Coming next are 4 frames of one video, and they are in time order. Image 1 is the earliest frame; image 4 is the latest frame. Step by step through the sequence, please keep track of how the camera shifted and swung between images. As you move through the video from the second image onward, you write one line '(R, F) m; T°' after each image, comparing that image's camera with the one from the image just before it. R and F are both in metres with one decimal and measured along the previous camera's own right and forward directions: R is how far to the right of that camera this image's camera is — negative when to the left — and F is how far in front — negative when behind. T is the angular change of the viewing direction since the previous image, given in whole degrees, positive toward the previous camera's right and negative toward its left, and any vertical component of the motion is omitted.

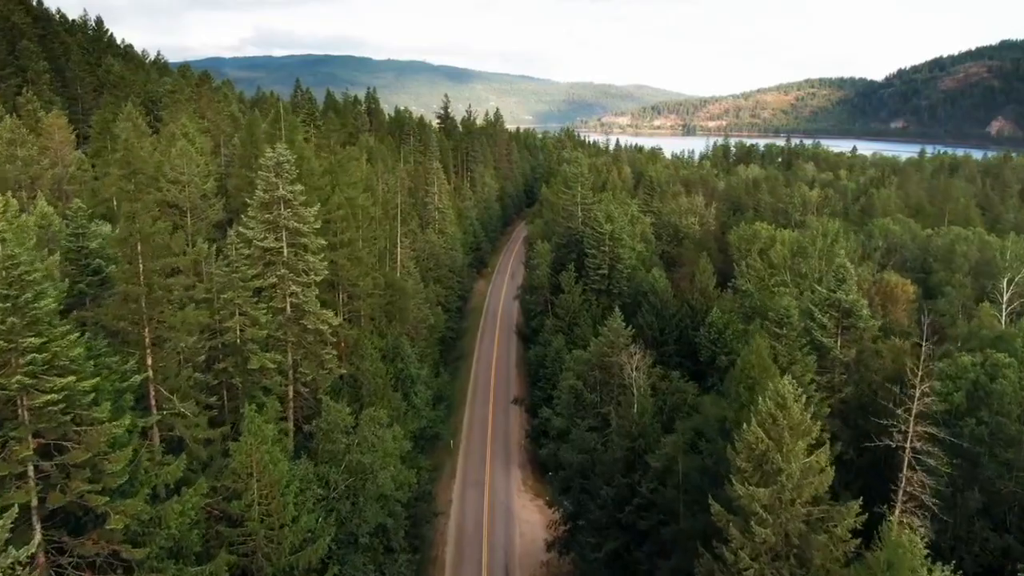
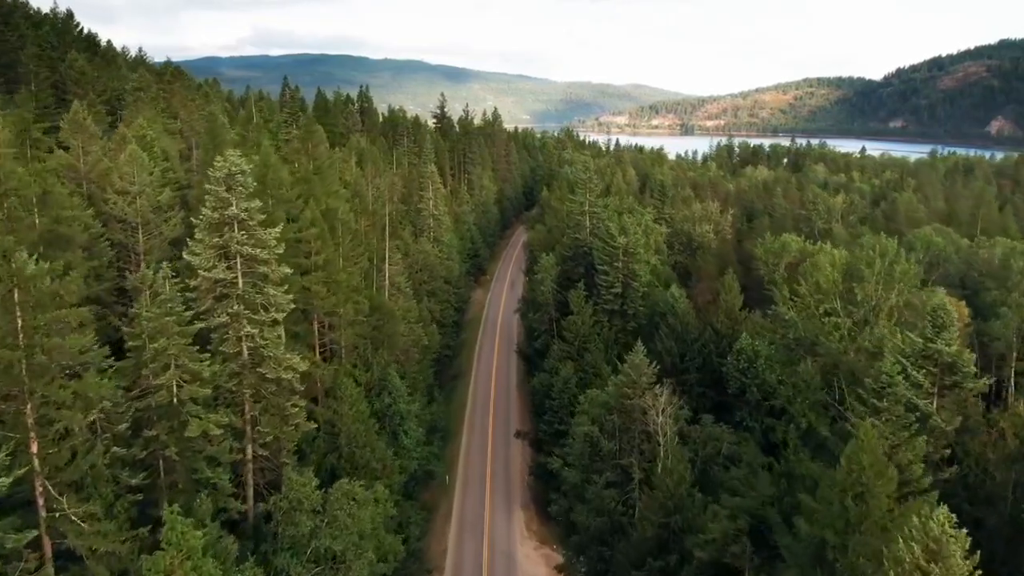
(-0.4, +6.6) m; 0°
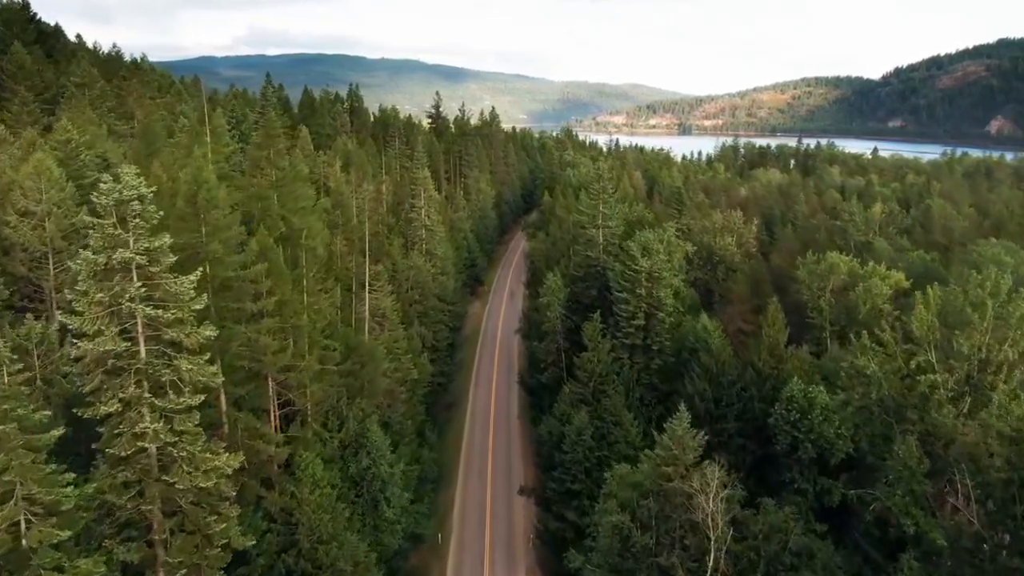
(-0.5, +8.4) m; 0°
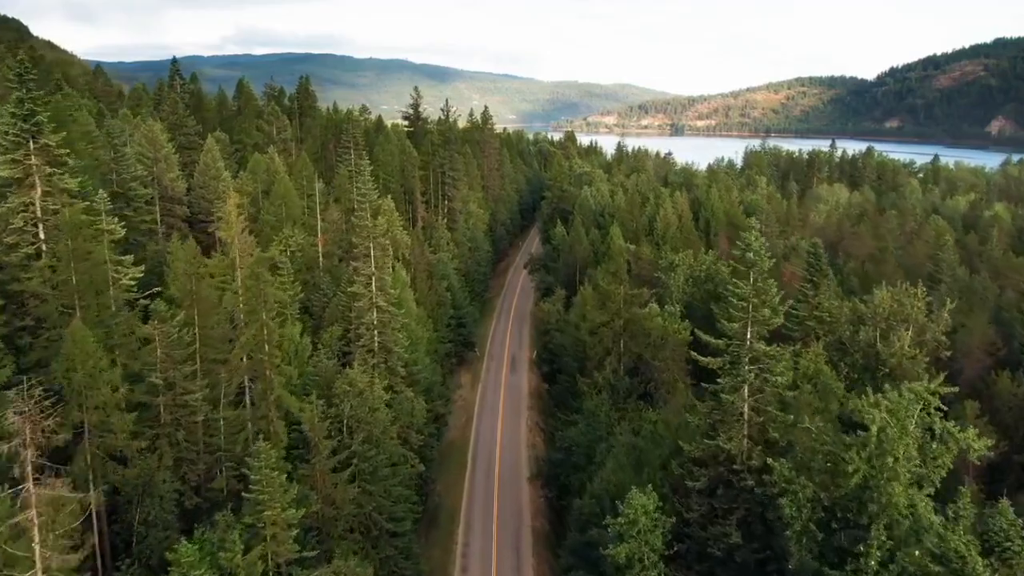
(-1.6, +32.5) m; +1°
